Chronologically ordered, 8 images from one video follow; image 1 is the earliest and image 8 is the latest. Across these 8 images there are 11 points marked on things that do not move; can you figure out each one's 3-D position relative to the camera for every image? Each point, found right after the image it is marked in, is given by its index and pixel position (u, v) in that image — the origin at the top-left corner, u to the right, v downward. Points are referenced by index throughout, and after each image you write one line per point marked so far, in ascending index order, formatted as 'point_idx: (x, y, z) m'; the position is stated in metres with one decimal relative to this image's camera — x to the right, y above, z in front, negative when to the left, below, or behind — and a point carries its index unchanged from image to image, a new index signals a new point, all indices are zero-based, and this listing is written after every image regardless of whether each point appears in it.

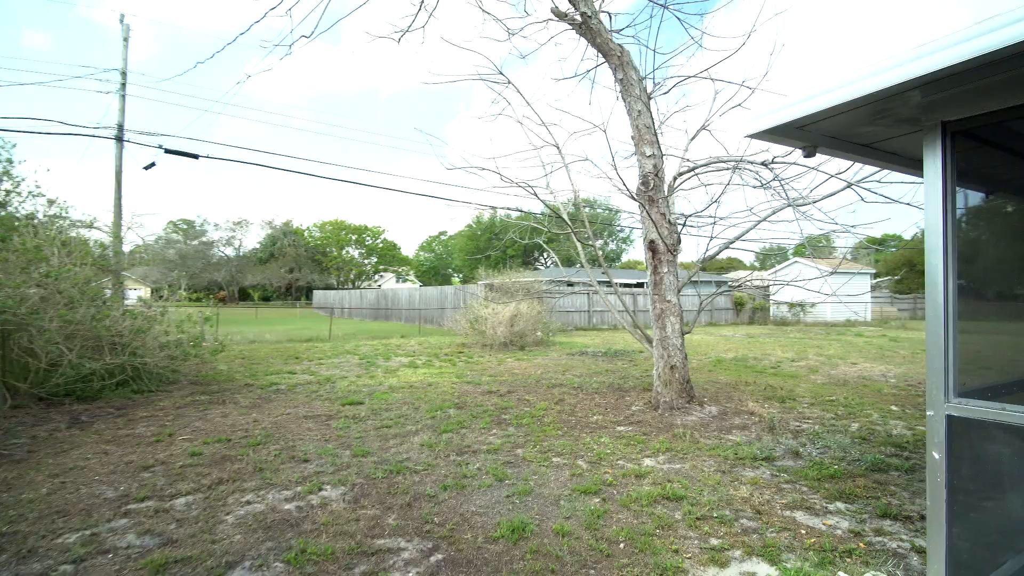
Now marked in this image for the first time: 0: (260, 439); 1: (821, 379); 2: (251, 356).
0: (-2.0, -1.2, +4.5) m
1: (+4.3, -1.3, +7.9) m
2: (-4.5, -1.2, +9.9) m
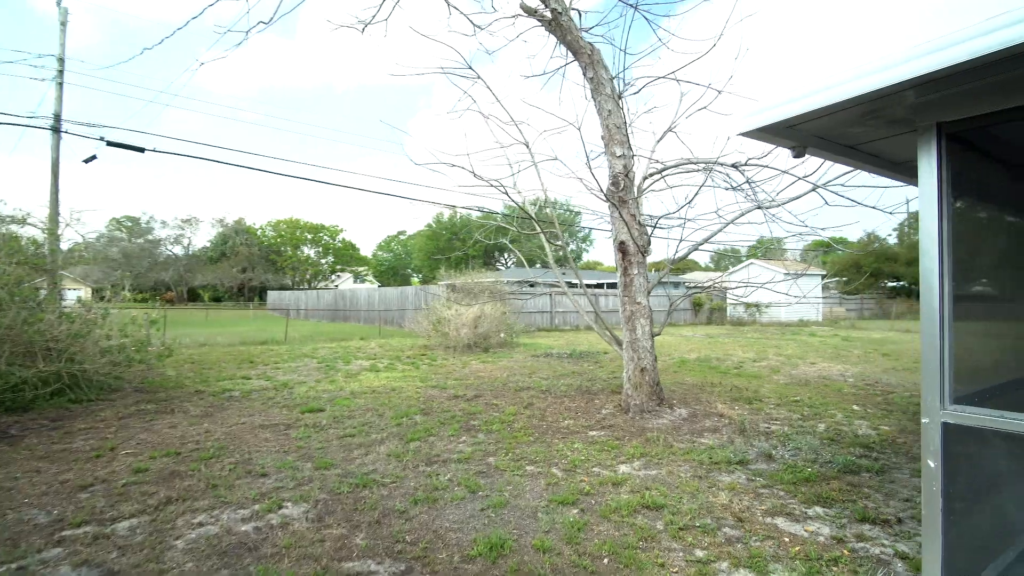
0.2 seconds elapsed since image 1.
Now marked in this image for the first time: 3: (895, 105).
0: (-2.2, -1.2, +4.2) m
1: (+3.8, -1.3, +8.0) m
2: (-5.1, -1.2, +9.4) m
3: (+1.5, +0.7, +2.3) m
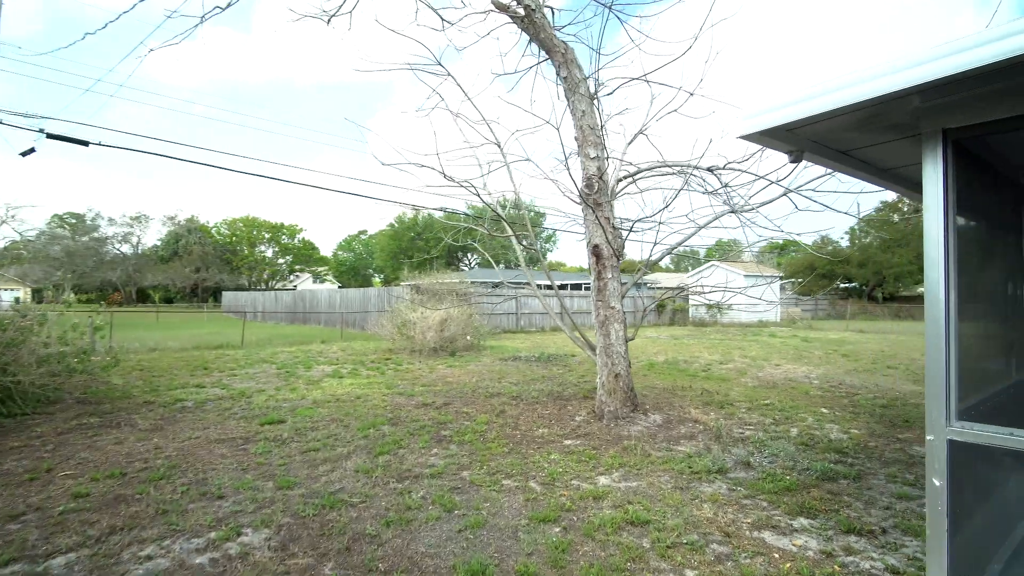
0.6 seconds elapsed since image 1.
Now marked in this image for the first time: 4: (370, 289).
0: (-2.4, -1.2, +3.9) m
1: (+3.4, -1.3, +8.1) m
2: (-5.6, -1.2, +8.8) m
3: (+1.5, +0.7, +2.2) m
4: (-4.5, 0.0, +18.4) m
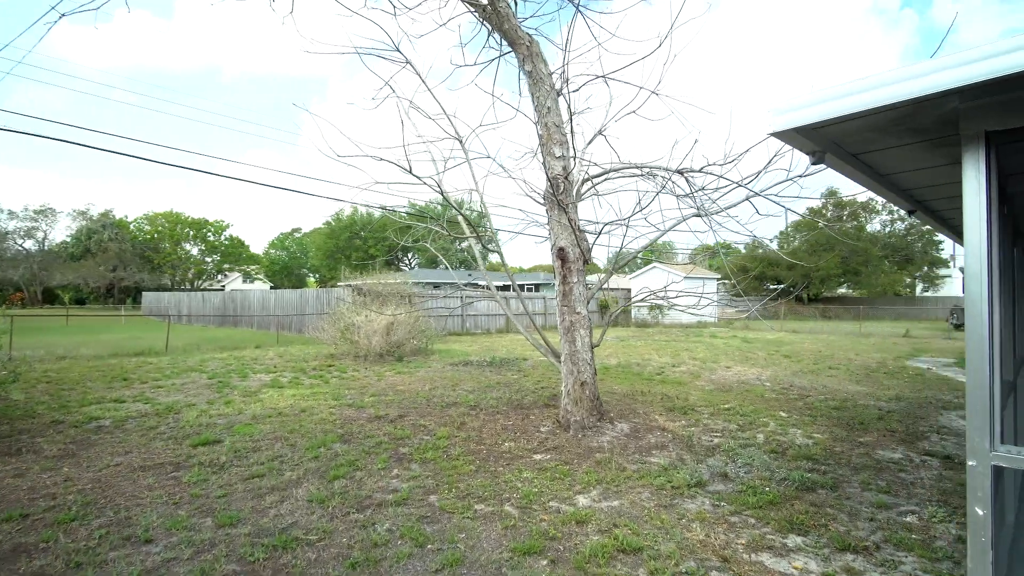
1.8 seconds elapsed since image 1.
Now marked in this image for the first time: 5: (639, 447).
0: (-2.5, -1.3, +3.3) m
1: (+2.7, -1.4, +8.1) m
2: (-6.2, -1.2, +7.9) m
3: (+1.5, +0.6, +2.1) m
4: (-6.2, -0.1, +17.5) m
5: (+1.1, -1.4, +4.9) m
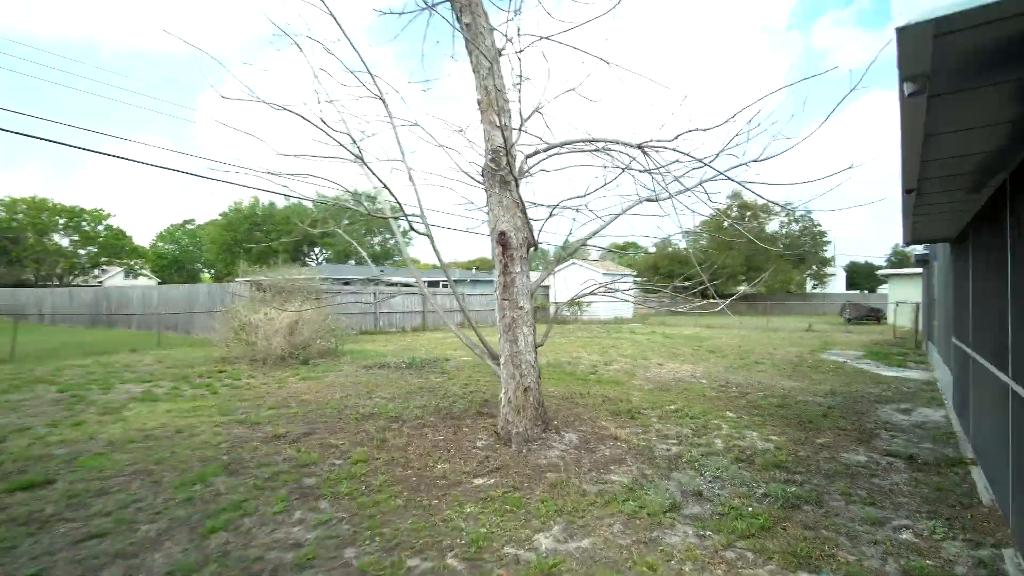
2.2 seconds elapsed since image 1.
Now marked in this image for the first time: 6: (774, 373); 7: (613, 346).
0: (-2.7, -1.2, +2.1) m
1: (+1.8, -1.3, +7.6) m
2: (-7.1, -1.2, +6.1) m
3: (+1.4, +0.7, +1.5) m
4: (-8.5, +0.1, +15.6) m
5: (+0.6, -1.3, +4.2) m
6: (+4.1, -1.3, +9.1) m
7: (+2.2, -1.3, +12.9) m
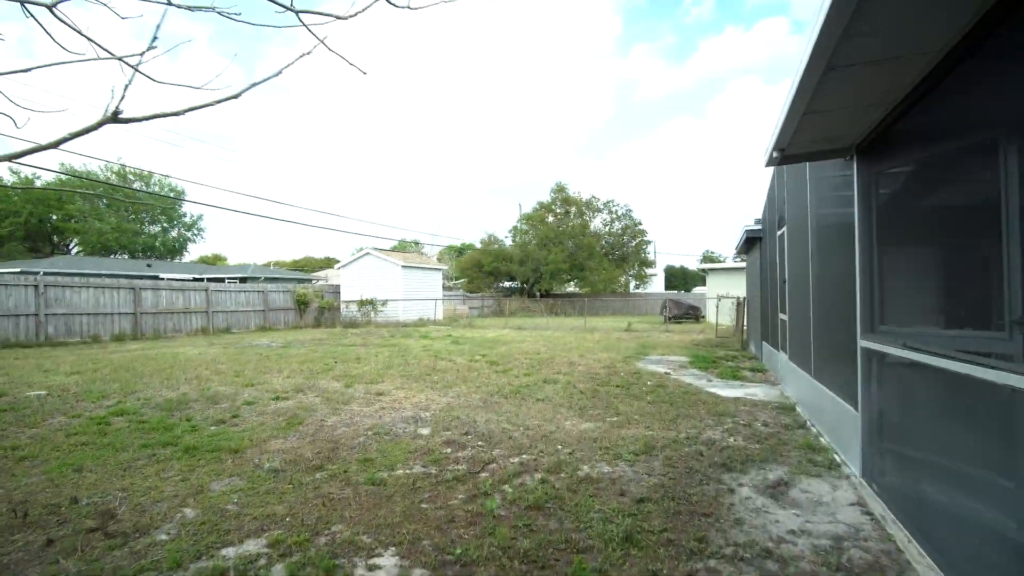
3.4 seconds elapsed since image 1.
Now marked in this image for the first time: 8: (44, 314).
0: (-4.3, -0.9, -3.1) m
1: (-1.4, -1.0, +3.5) m
2: (-9.5, -0.9, -0.4) m
3: (-0.1, +1.0, -2.6) m
4: (-13.4, +0.3, +8.4) m
5: (-1.6, -1.0, -0.2) m
6: (+0.4, -1.1, +5.5) m
7: (-2.4, -1.1, +8.7) m
8: (-10.4, -0.6, +12.8) m
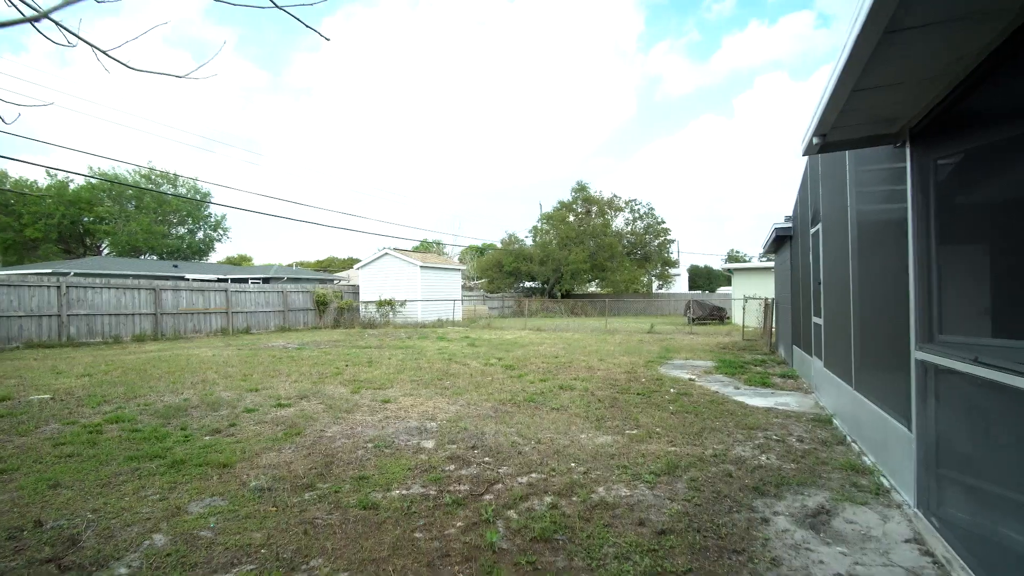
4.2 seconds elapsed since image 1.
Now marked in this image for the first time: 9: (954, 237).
0: (-4.5, -0.9, -3.2) m
1: (-1.4, -1.0, +3.2) m
2: (-9.6, -0.9, -0.3) m
3: (-0.3, +1.0, -2.9) m
4: (-13.2, +0.3, +8.6) m
5: (-1.7, -1.0, -0.4) m
6: (+0.6, -1.1, +5.1) m
7: (-2.1, -1.1, +8.4) m
8: (-10.0, -0.6, +12.9) m
9: (+2.0, +0.2, +2.6) m
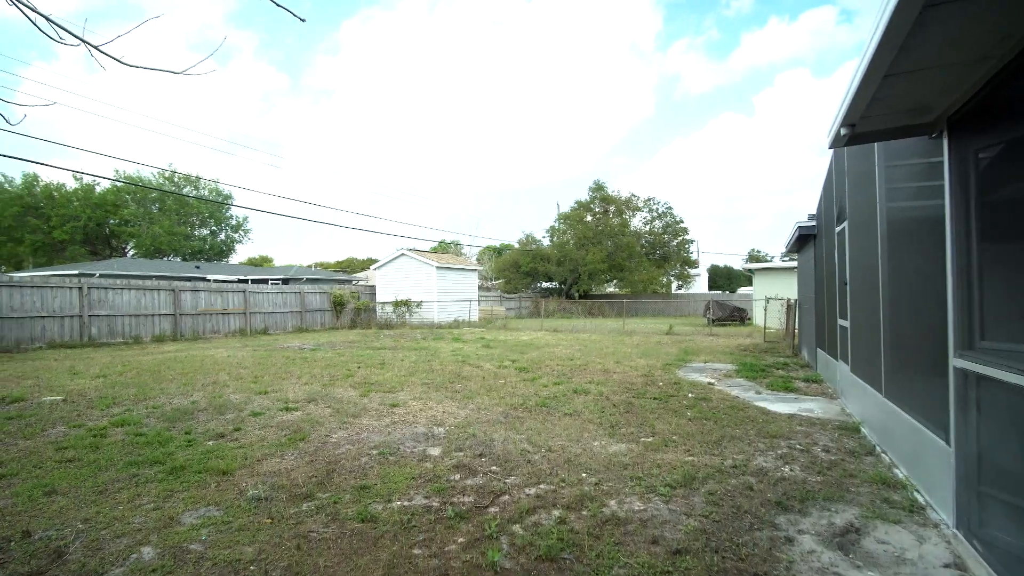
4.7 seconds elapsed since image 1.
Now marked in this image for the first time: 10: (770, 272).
0: (-4.6, -0.9, -3.2) m
1: (-1.4, -1.0, +3.1) m
2: (-9.7, -0.9, -0.2) m
3: (-0.5, +1.0, -3.0) m
4: (-13.0, +0.3, +8.9) m
5: (-1.8, -1.0, -0.5) m
6: (+0.7, -1.1, +5.0) m
7: (-1.9, -1.1, +8.4) m
8: (-9.7, -0.6, +13.1) m
9: (+2.0, +0.2, +2.4) m
10: (+8.7, +0.5, +19.4) m
